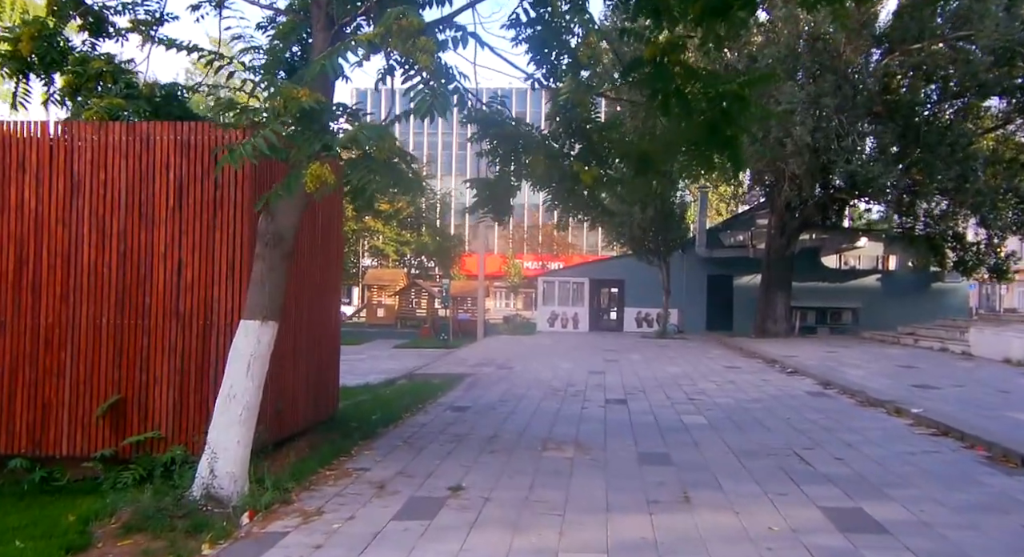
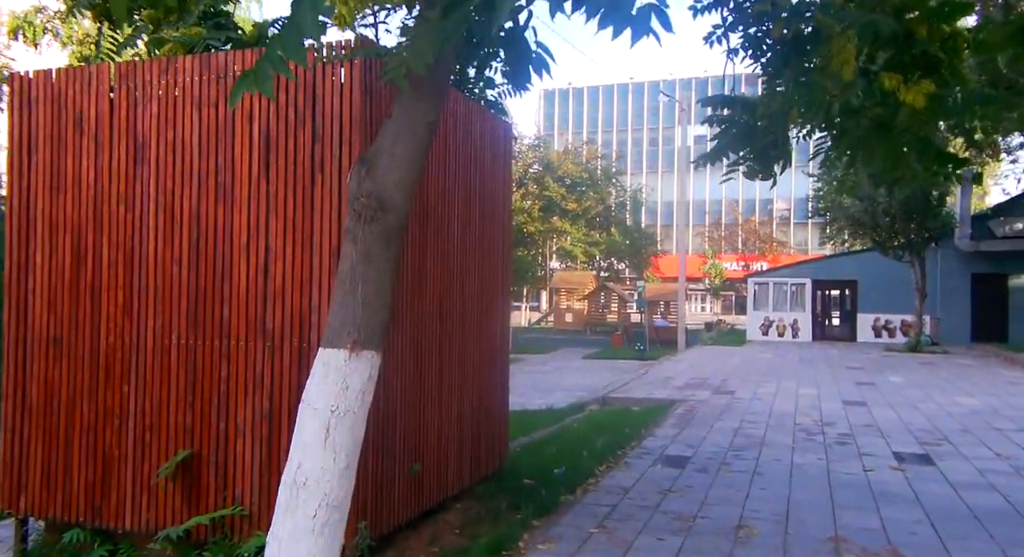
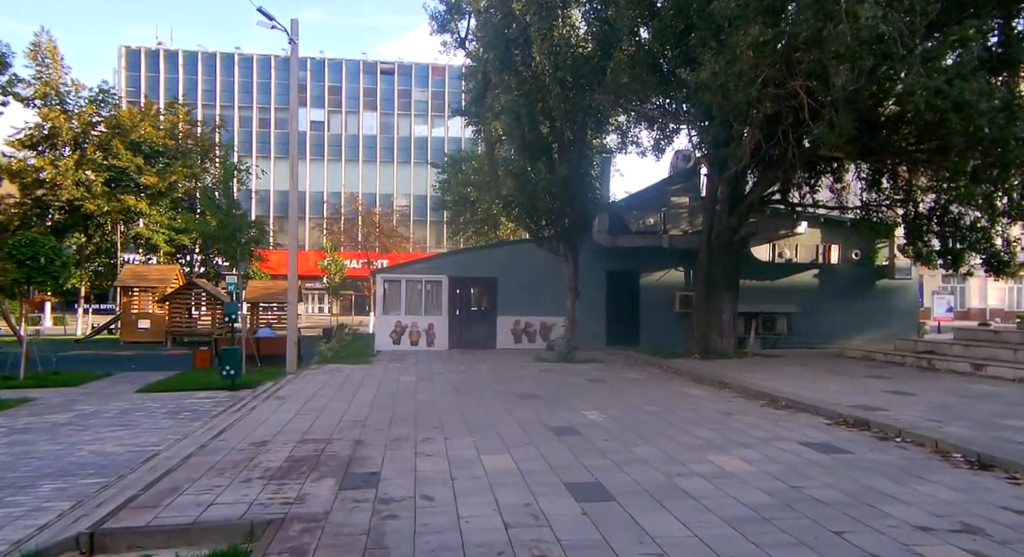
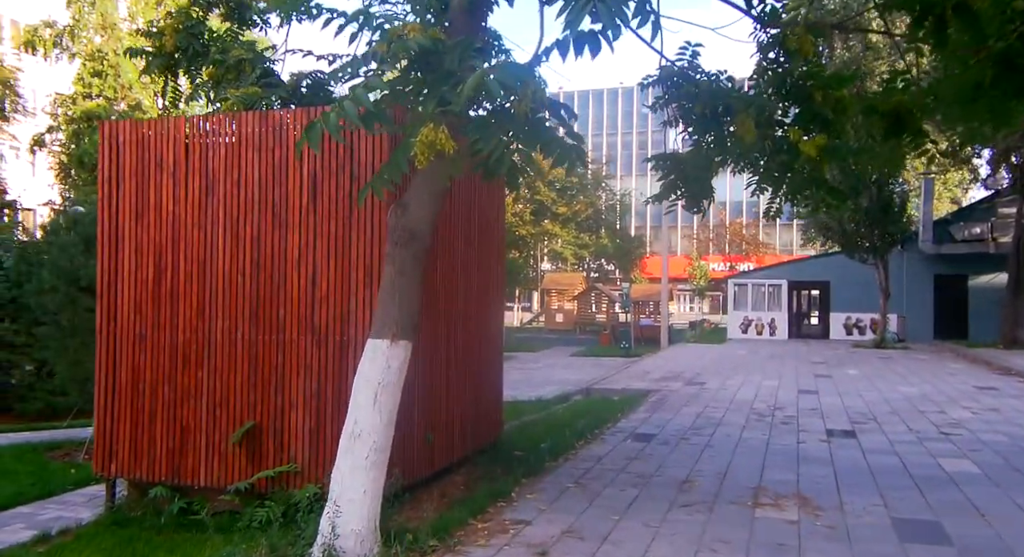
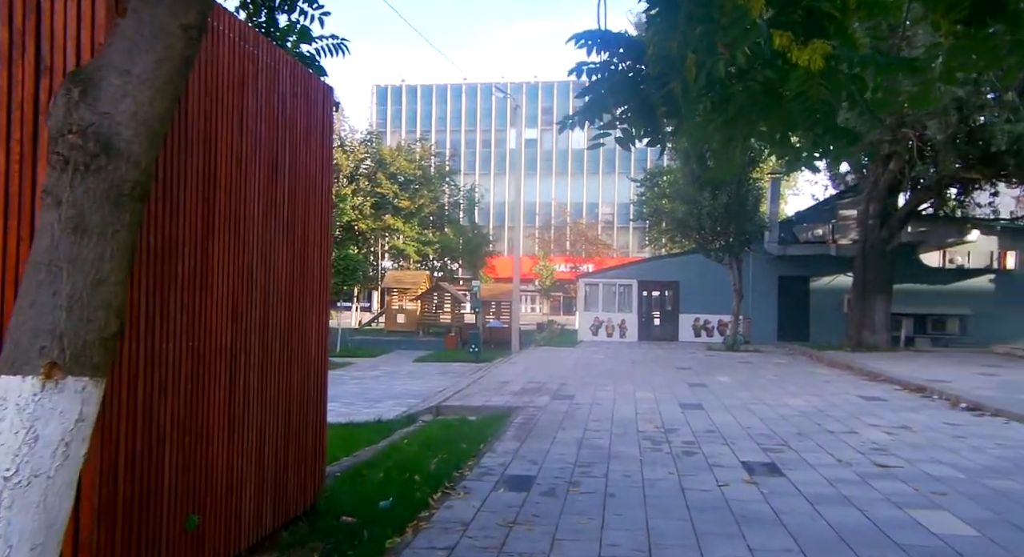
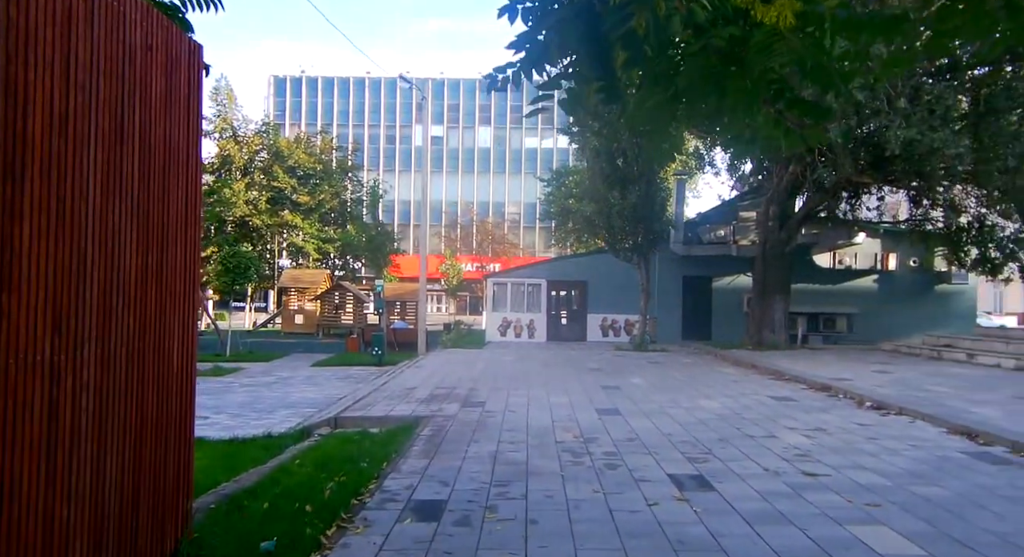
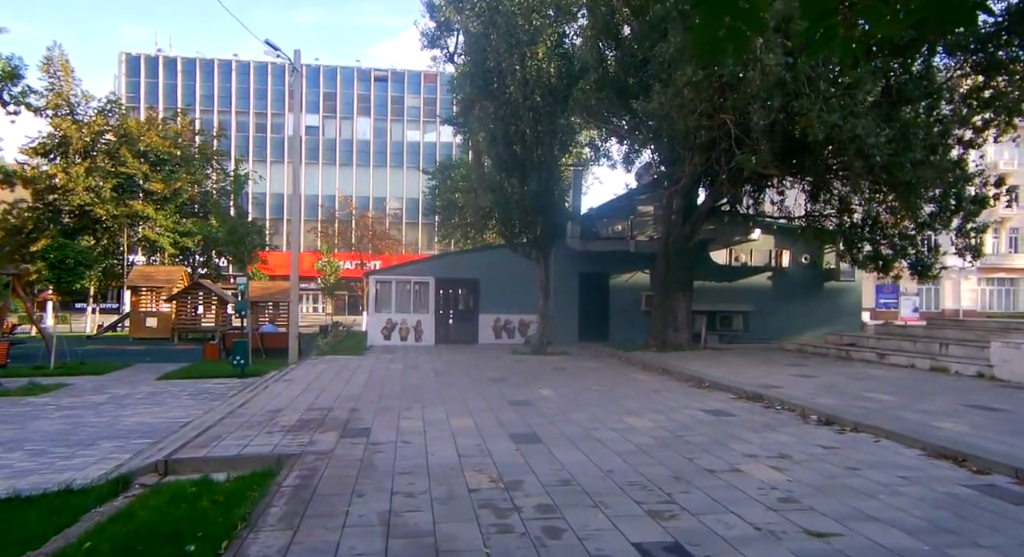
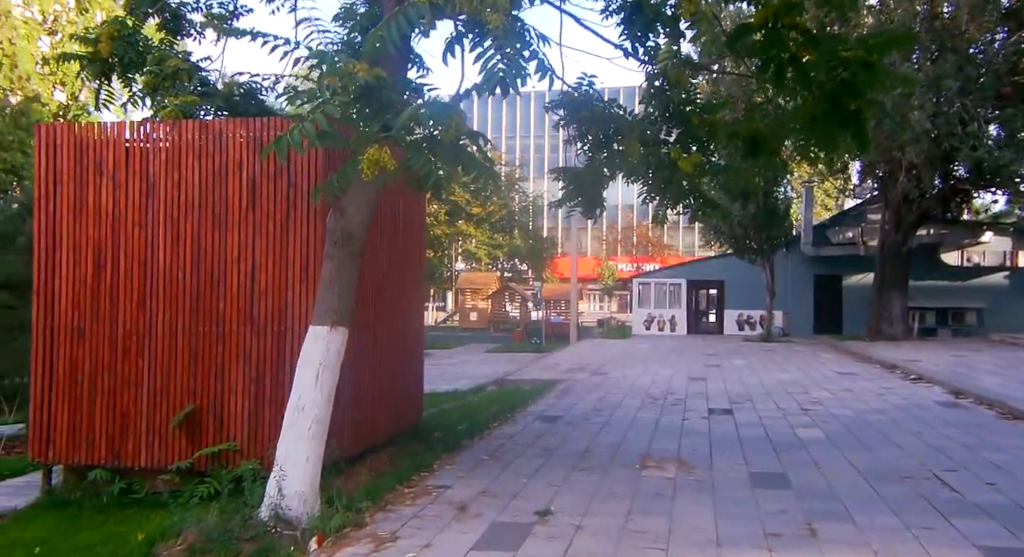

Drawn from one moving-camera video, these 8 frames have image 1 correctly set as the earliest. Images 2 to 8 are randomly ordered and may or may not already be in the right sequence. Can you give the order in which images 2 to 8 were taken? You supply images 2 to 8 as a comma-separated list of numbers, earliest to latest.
8, 4, 2, 5, 6, 7, 3
